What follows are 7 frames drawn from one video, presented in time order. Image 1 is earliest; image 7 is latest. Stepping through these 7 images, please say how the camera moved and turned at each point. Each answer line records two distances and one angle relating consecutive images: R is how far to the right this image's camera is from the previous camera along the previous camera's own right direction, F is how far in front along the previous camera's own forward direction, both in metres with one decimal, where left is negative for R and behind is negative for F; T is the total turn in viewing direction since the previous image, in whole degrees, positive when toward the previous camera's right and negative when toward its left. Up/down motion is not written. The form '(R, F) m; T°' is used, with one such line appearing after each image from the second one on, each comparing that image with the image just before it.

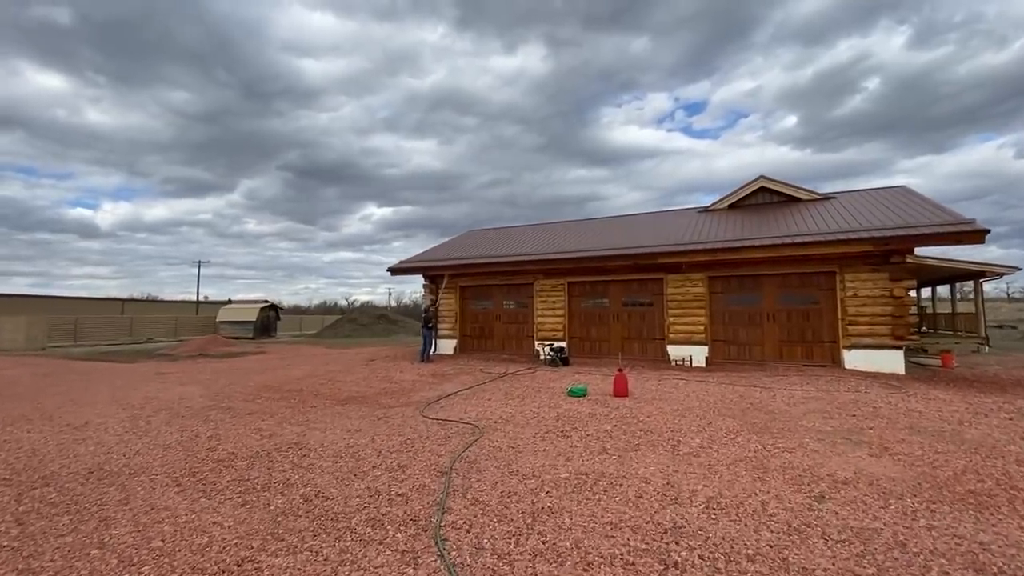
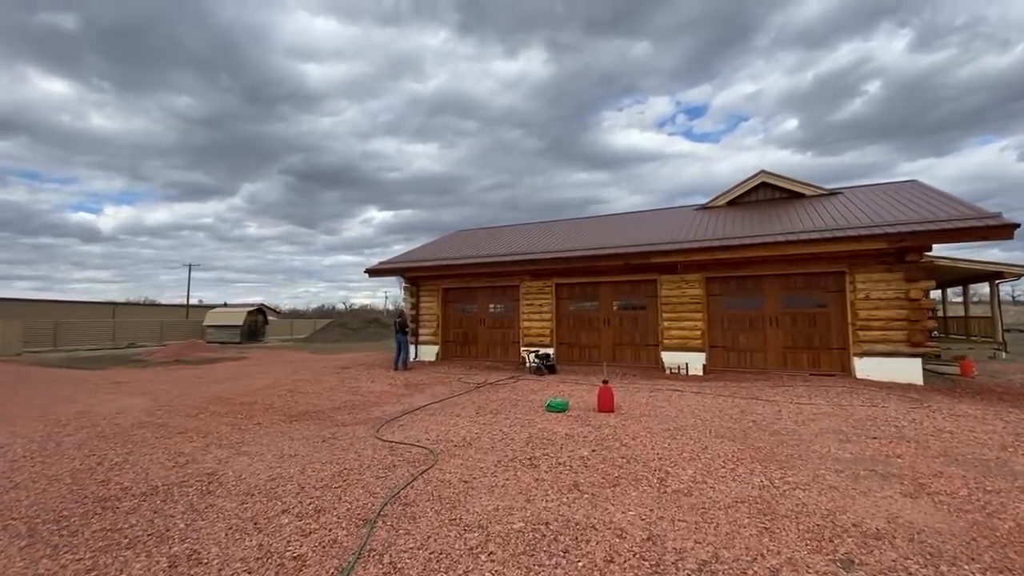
(+0.5, +1.0) m; 0°
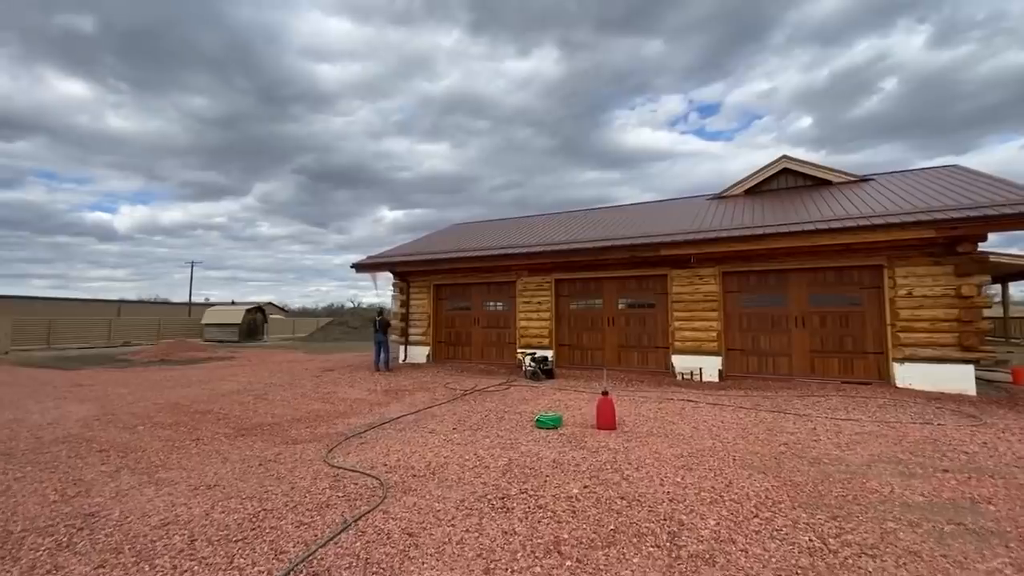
(+0.3, +1.2) m; -1°
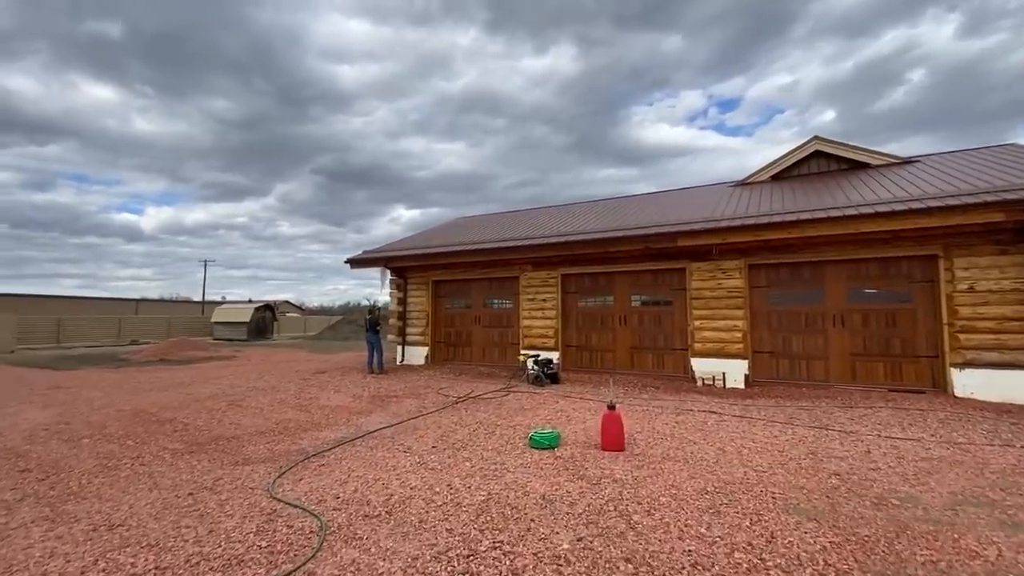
(+0.3, +1.0) m; -2°
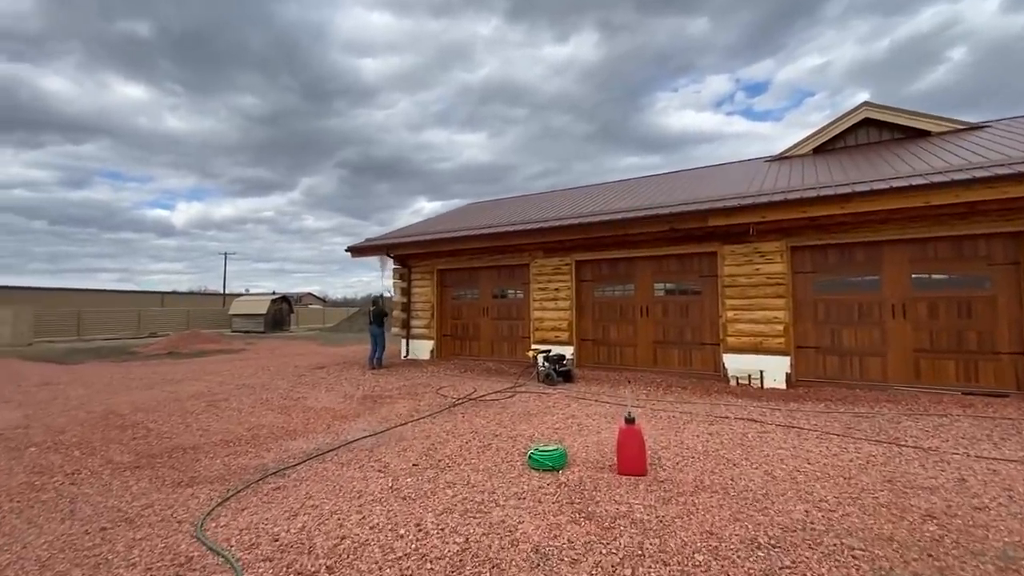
(+0.2, +1.0) m; -3°
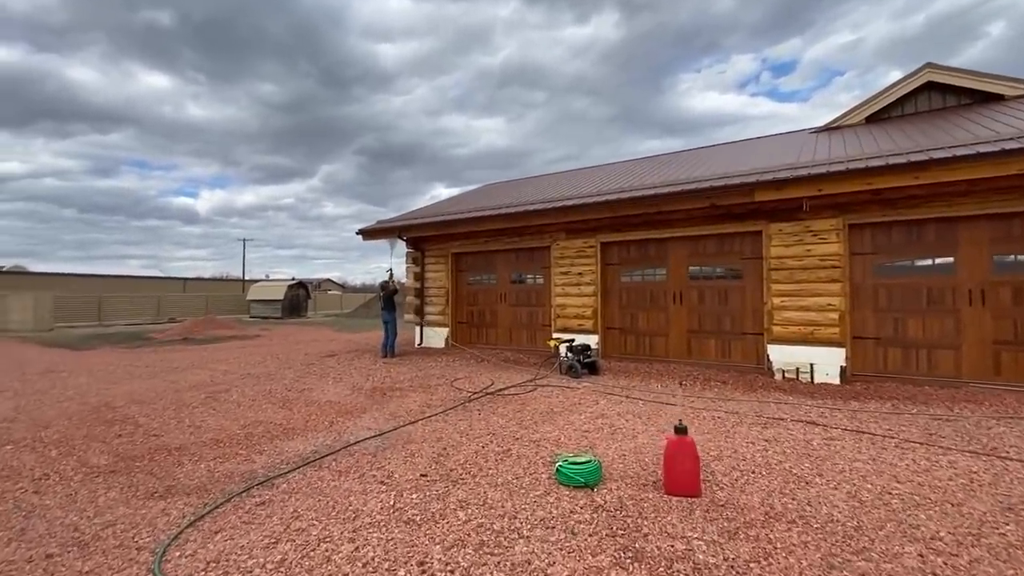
(-0.1, +0.7) m; -2°
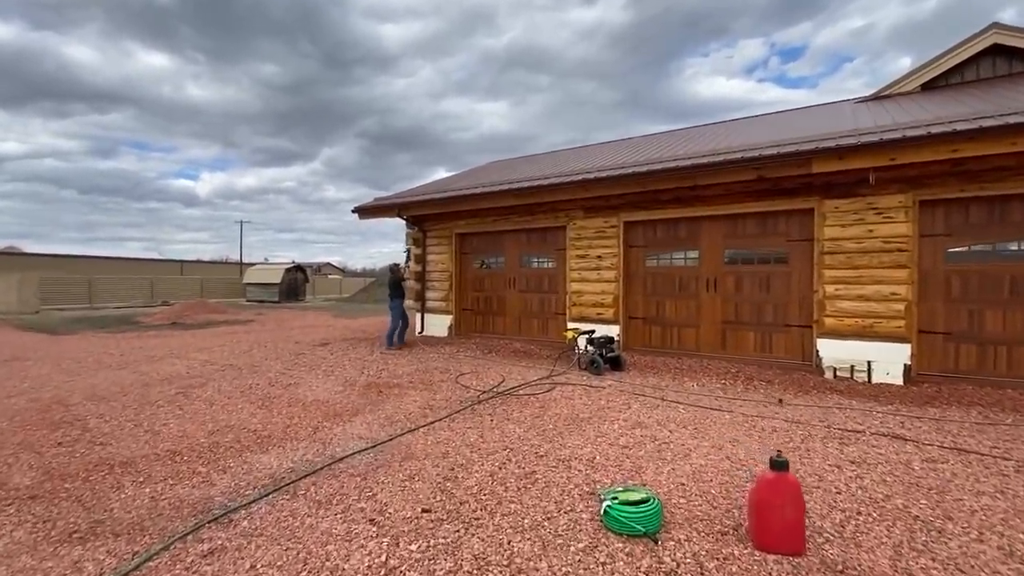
(-0.2, +0.9) m; 0°
